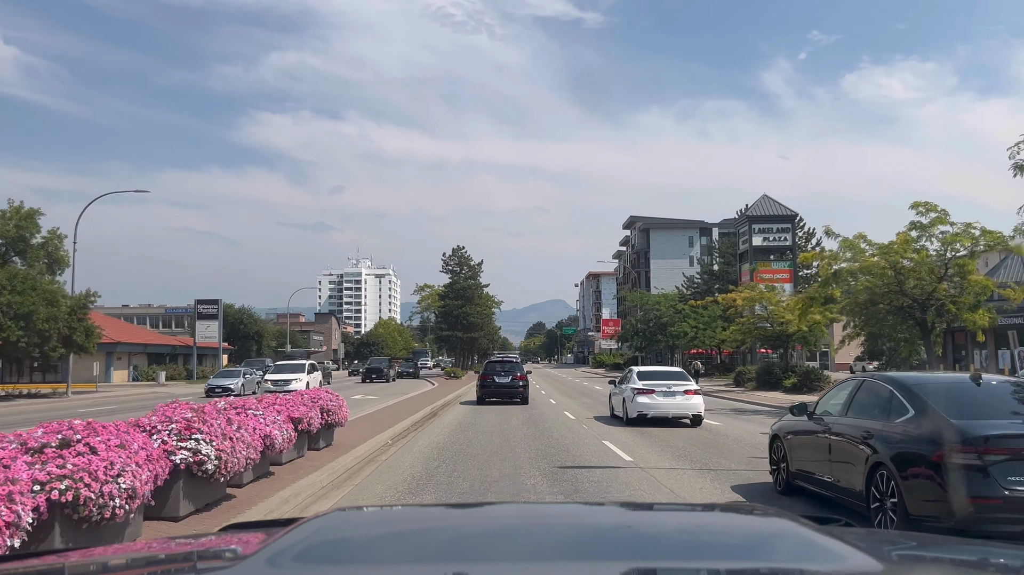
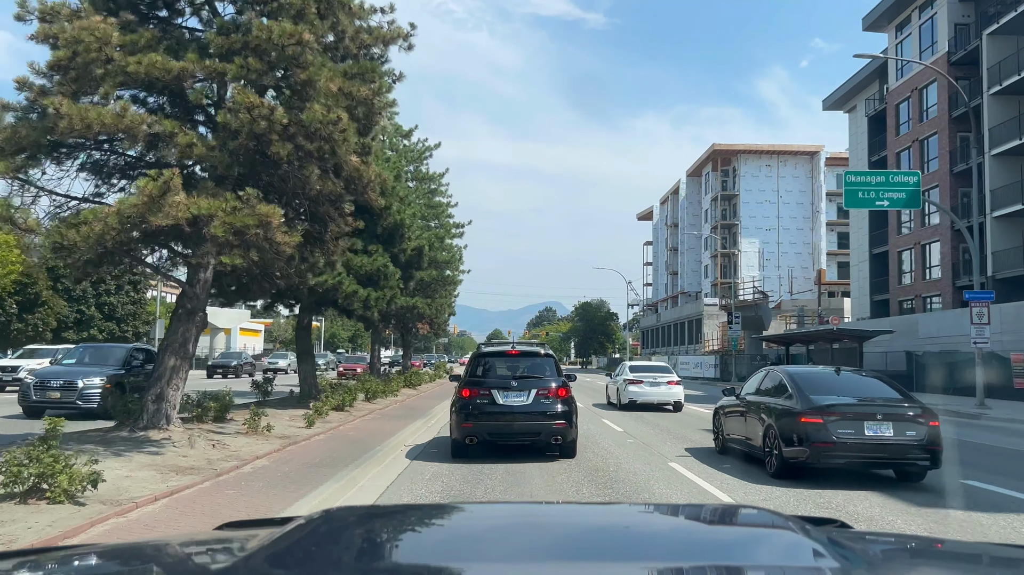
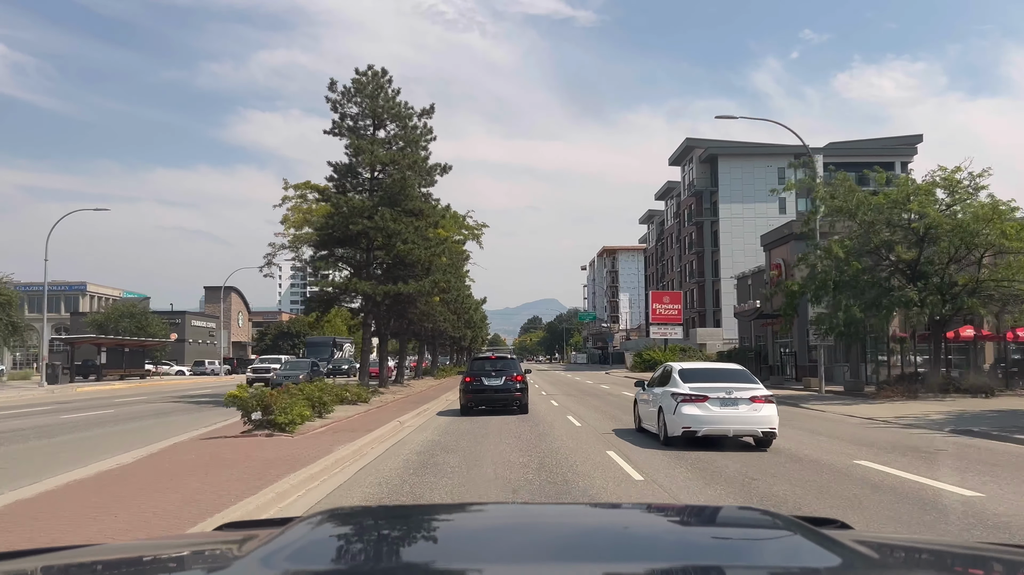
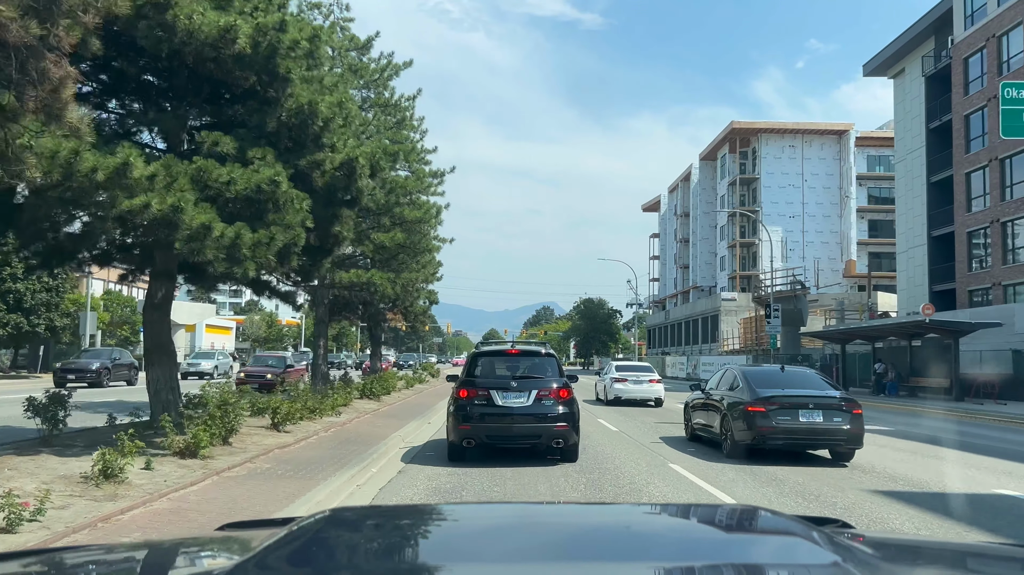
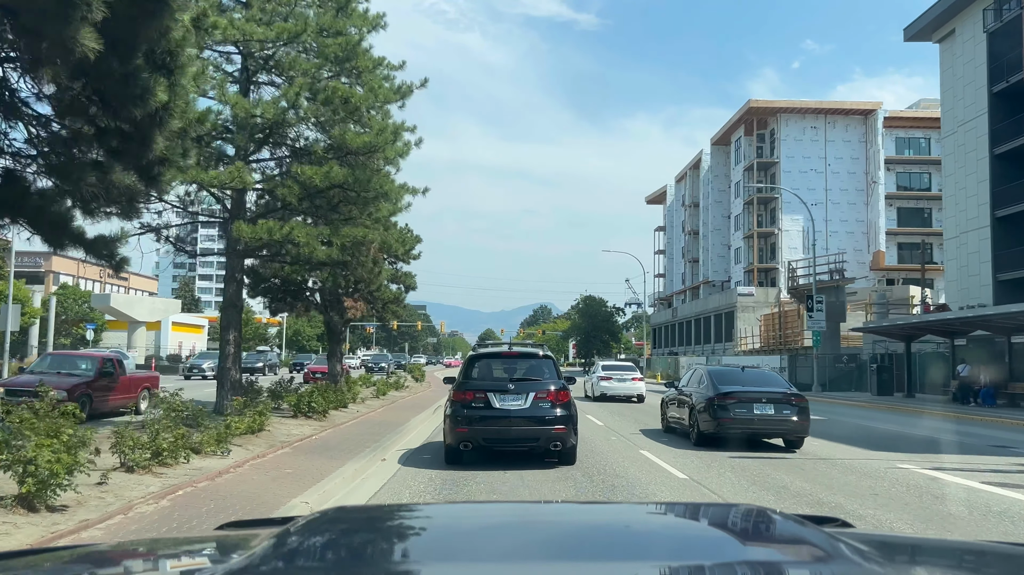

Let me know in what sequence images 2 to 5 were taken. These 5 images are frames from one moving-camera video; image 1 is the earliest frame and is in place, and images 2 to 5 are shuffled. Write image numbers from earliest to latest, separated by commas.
3, 2, 4, 5
